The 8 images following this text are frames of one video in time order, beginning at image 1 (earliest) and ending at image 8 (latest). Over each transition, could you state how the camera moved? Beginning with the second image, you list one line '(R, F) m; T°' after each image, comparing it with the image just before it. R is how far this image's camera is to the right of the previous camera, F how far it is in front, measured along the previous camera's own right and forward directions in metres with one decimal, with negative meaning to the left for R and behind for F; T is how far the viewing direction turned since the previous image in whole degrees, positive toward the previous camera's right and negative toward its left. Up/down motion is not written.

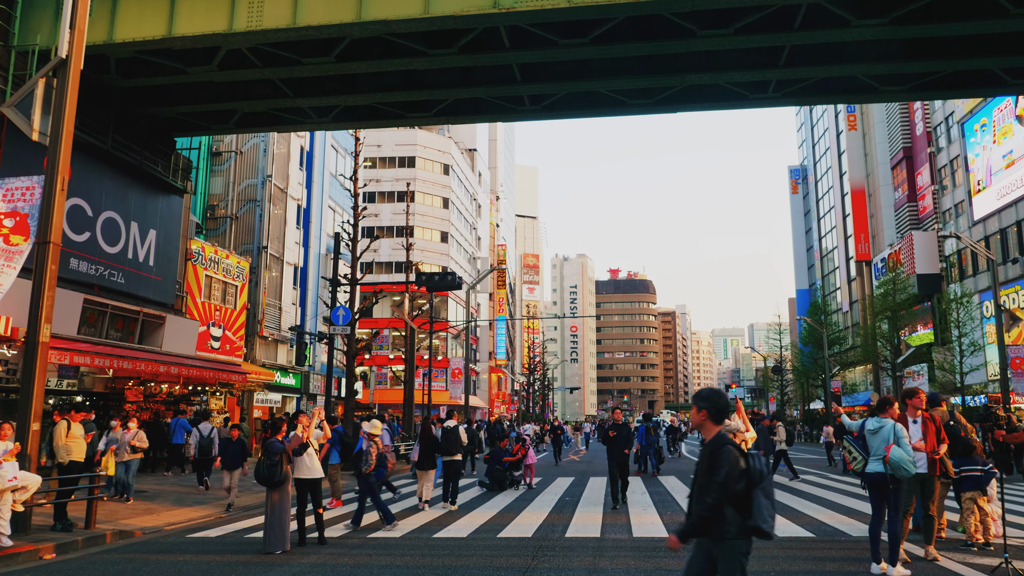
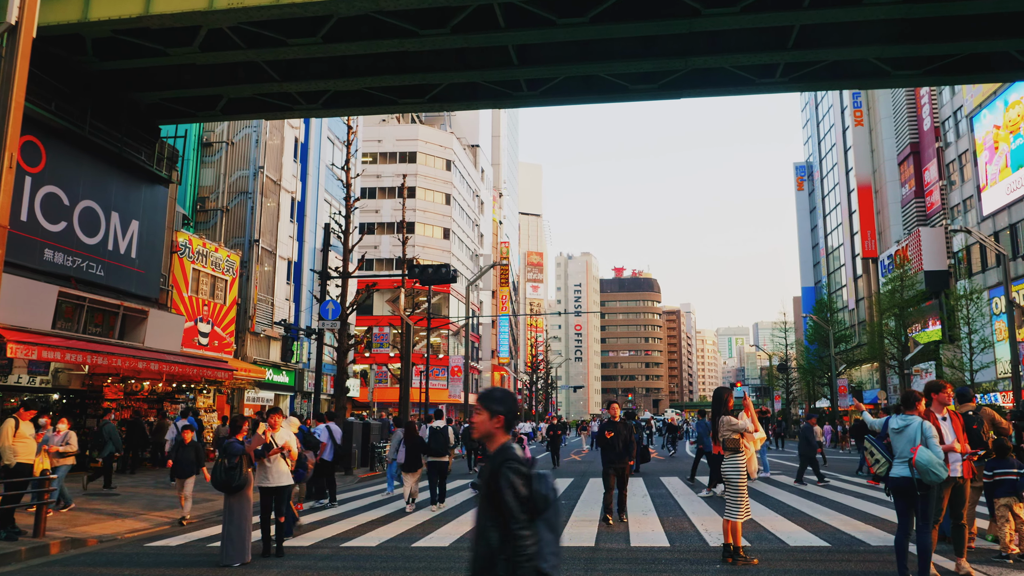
(+0.2, +0.9) m; 0°
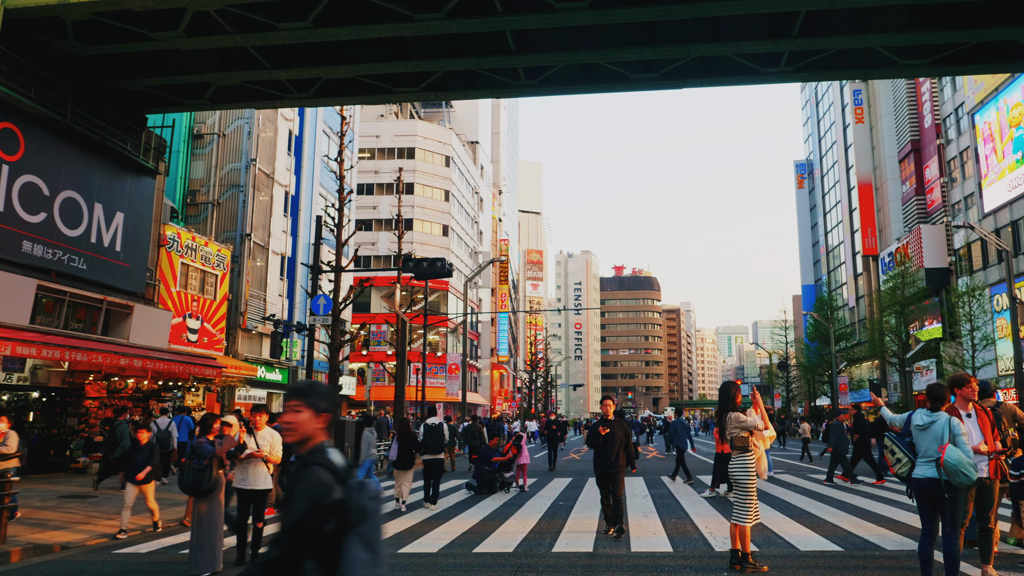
(+0.1, +0.6) m; 0°
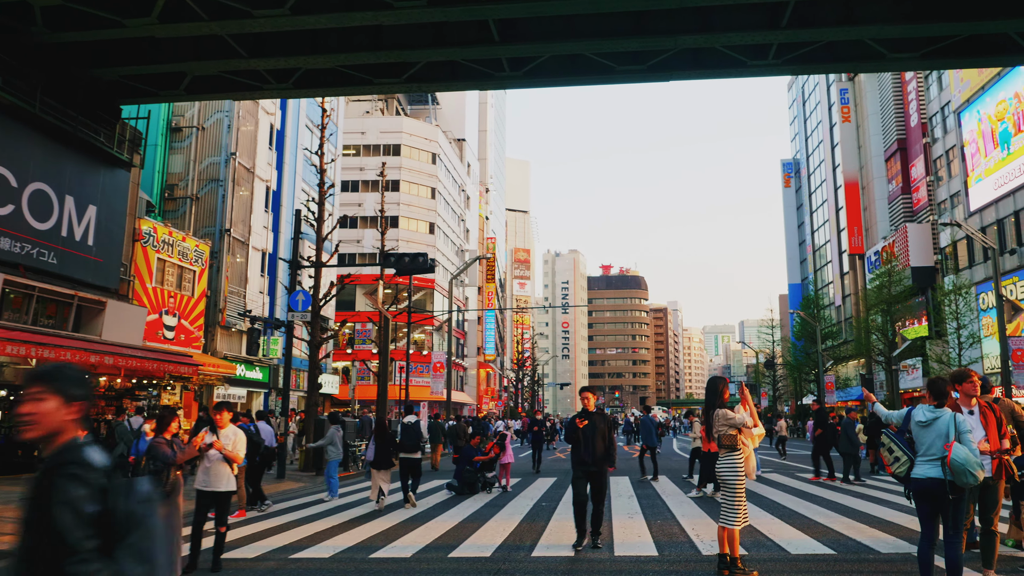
(+0.1, +0.4) m; +1°
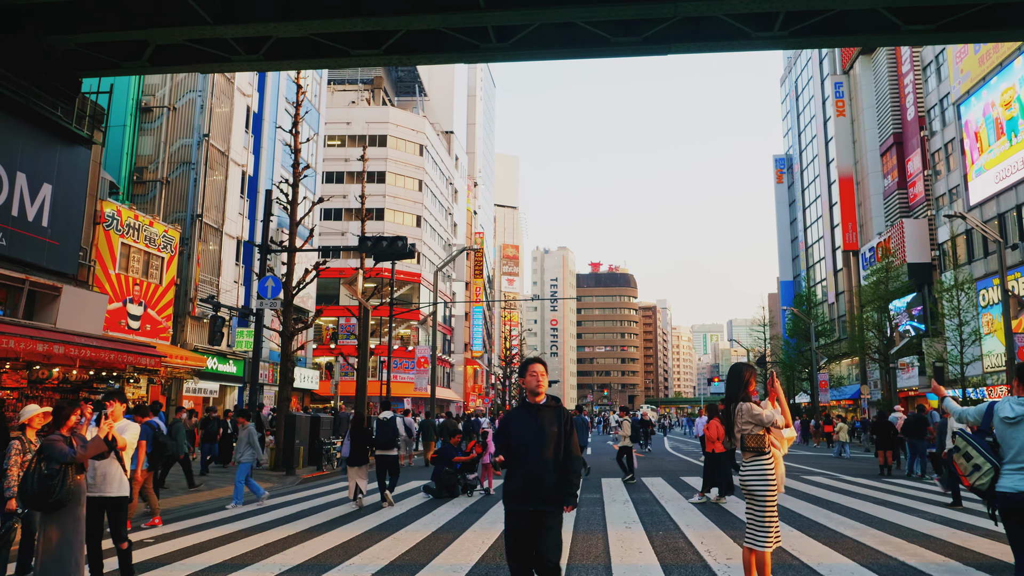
(+0.1, +1.2) m; +1°
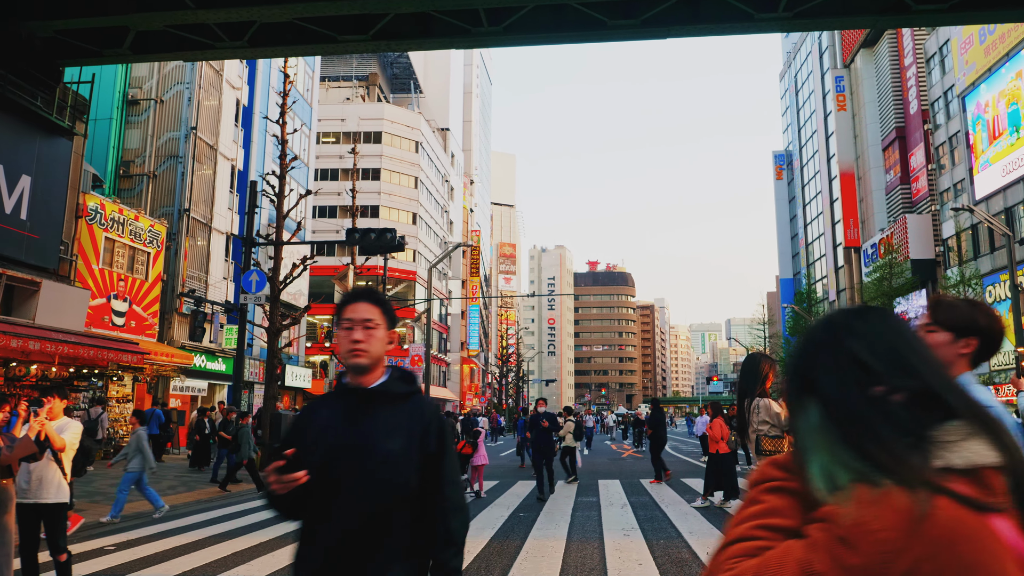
(+0.1, +0.5) m; 0°
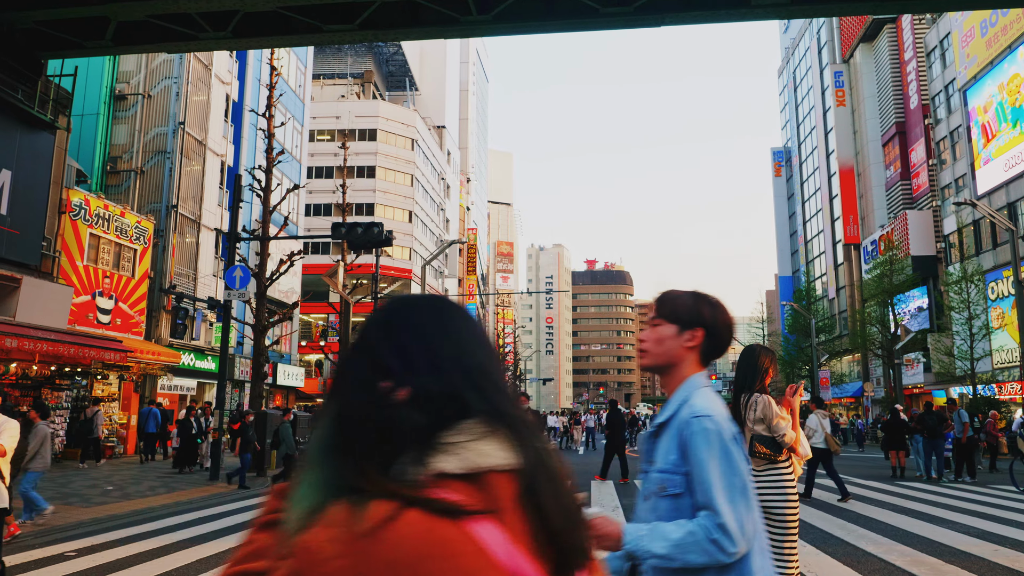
(+0.2, +0.4) m; 0°
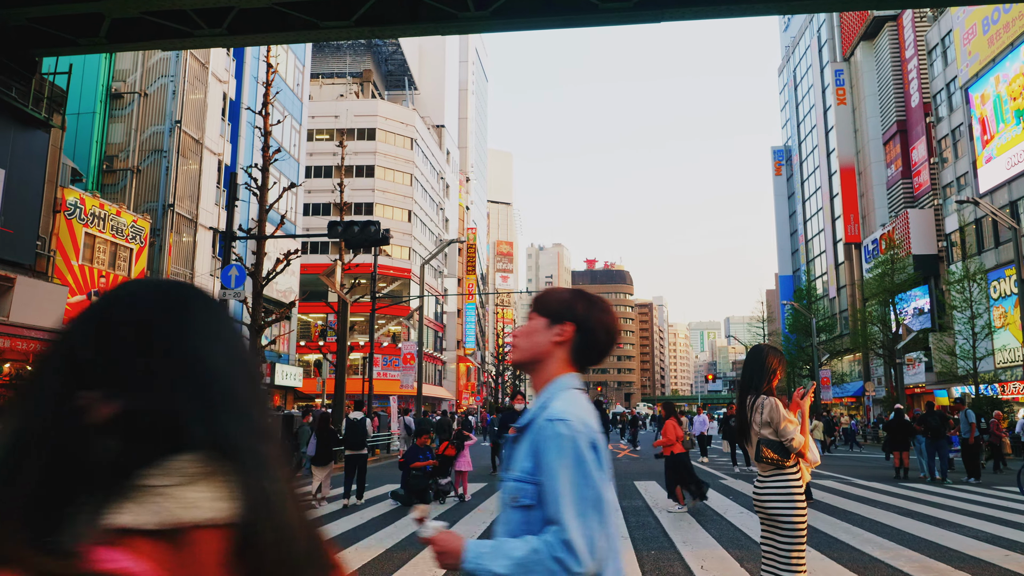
(0.0, +0.2) m; 0°
